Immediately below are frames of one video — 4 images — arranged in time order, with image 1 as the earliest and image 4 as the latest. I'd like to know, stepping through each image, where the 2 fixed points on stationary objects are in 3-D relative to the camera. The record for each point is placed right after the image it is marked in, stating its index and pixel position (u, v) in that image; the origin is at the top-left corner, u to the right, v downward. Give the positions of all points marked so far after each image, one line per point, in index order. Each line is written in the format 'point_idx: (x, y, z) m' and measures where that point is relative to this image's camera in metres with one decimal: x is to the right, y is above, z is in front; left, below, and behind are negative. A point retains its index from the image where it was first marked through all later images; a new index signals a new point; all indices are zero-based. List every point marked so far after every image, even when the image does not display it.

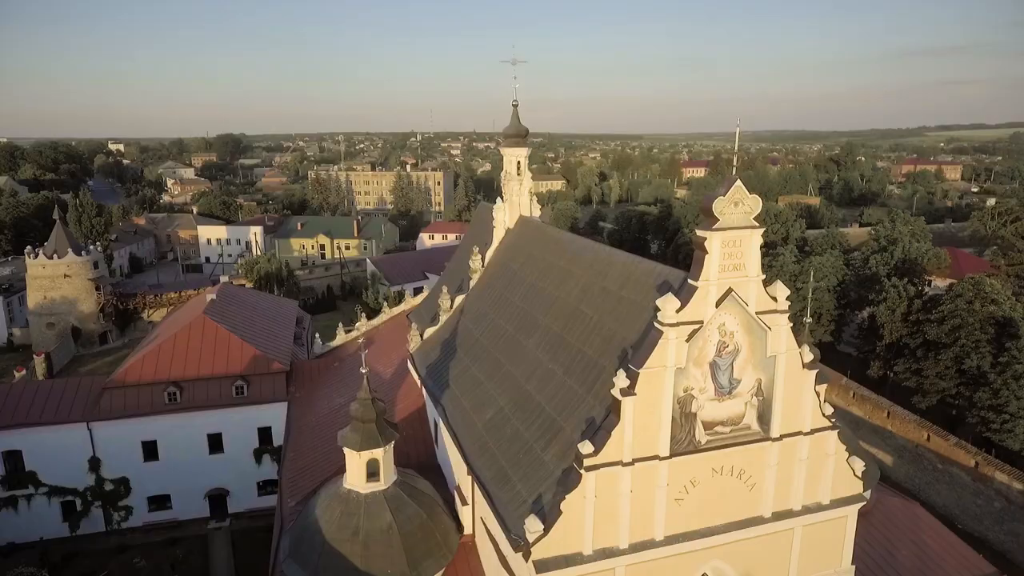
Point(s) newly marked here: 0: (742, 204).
0: (+2.3, +0.9, +8.7) m
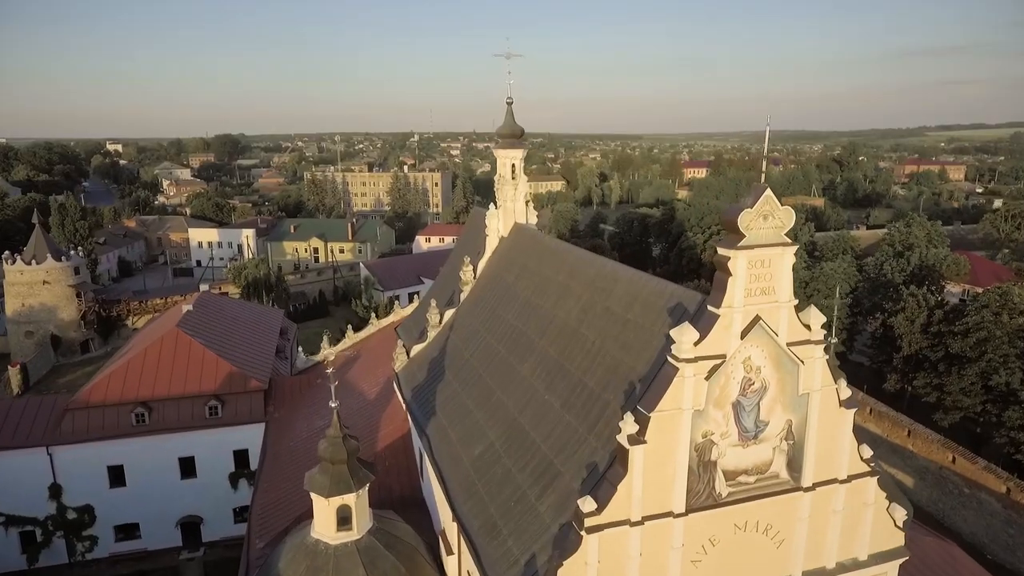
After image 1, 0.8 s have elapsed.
0: (+2.2, +0.6, +7.3) m
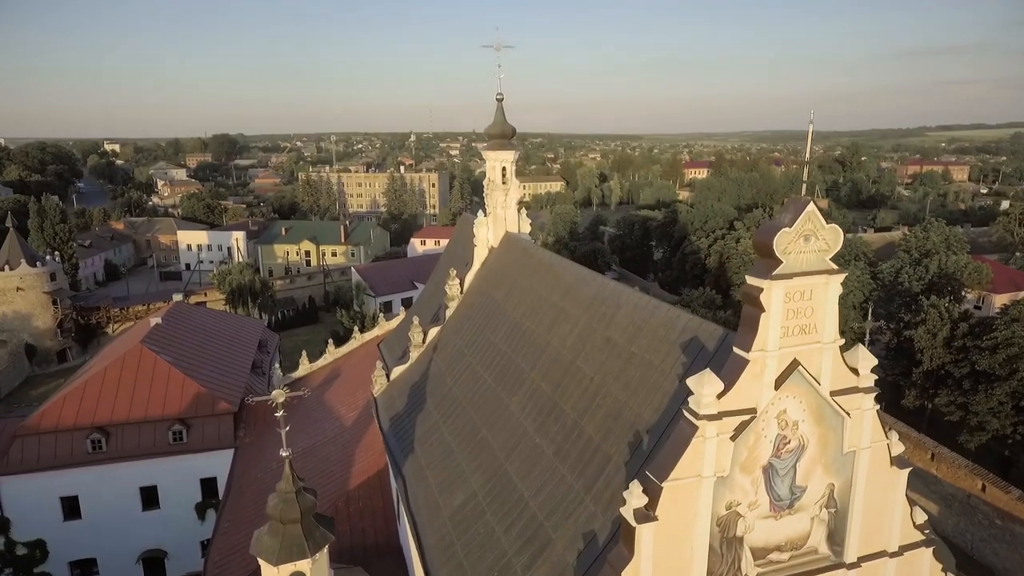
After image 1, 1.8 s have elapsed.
0: (+2.1, +0.3, +5.9) m
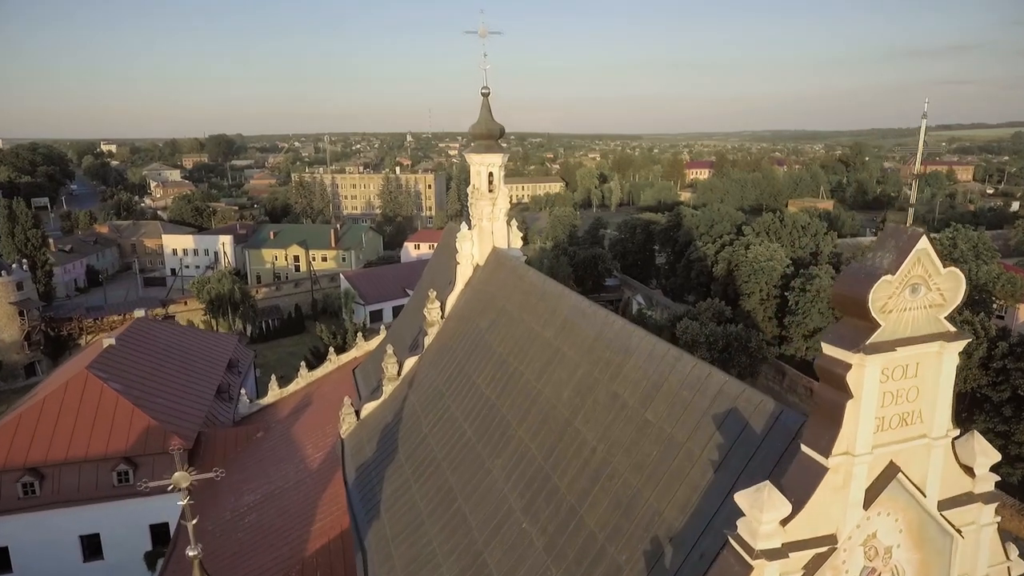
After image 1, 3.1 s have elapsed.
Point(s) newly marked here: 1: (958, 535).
0: (+1.9, 0.0, +3.9) m
1: (+2.3, -1.3, +4.5) m
